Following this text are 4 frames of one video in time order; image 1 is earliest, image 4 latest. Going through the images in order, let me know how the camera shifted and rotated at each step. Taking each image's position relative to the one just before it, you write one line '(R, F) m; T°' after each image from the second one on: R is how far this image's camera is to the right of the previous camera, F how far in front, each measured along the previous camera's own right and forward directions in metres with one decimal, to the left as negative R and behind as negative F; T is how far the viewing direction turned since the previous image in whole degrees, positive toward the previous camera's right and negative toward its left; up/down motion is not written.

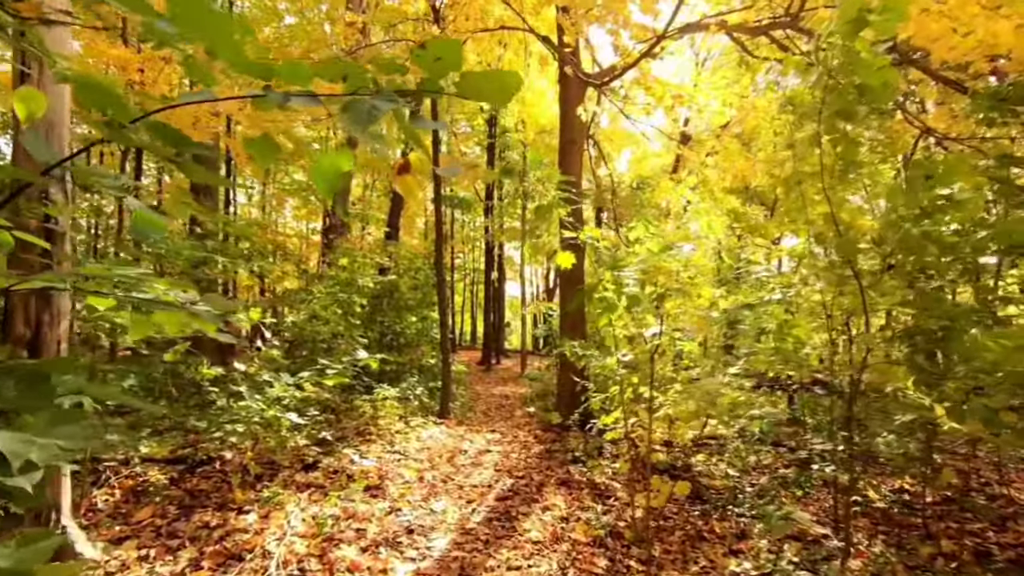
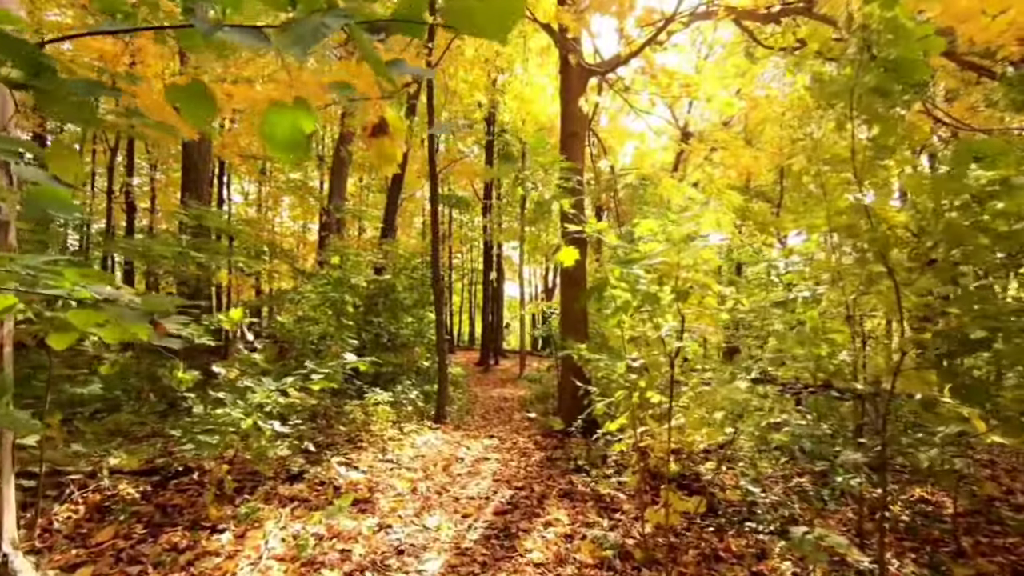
(0.0, +0.3) m; 0°
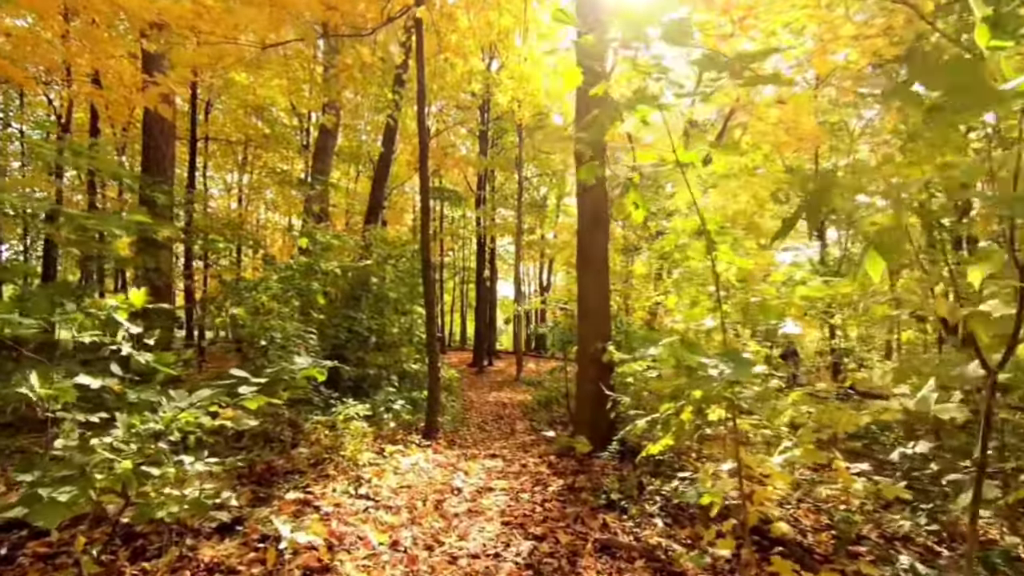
(-0.2, +1.3) m; +1°
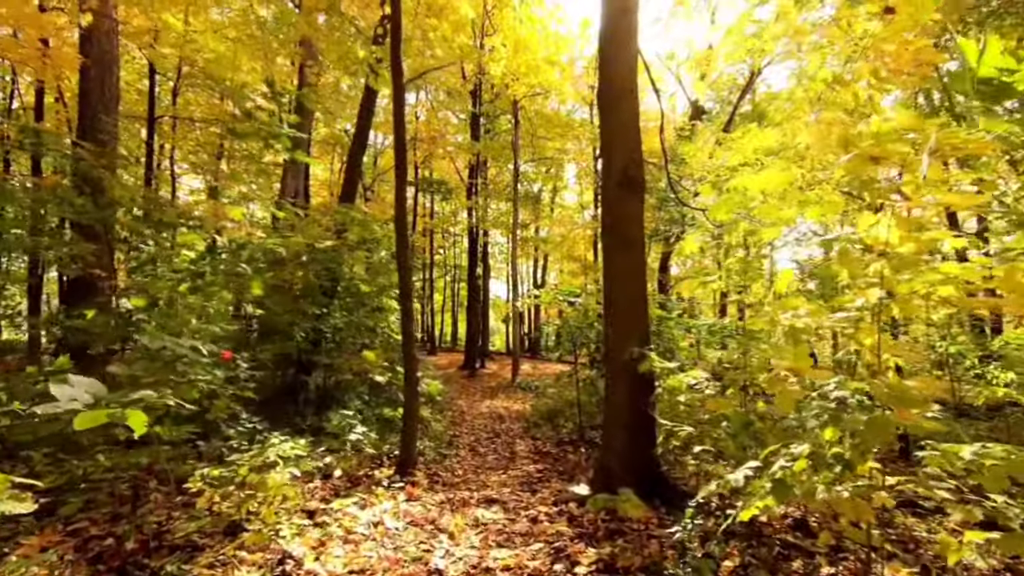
(-0.1, +1.6) m; +1°
